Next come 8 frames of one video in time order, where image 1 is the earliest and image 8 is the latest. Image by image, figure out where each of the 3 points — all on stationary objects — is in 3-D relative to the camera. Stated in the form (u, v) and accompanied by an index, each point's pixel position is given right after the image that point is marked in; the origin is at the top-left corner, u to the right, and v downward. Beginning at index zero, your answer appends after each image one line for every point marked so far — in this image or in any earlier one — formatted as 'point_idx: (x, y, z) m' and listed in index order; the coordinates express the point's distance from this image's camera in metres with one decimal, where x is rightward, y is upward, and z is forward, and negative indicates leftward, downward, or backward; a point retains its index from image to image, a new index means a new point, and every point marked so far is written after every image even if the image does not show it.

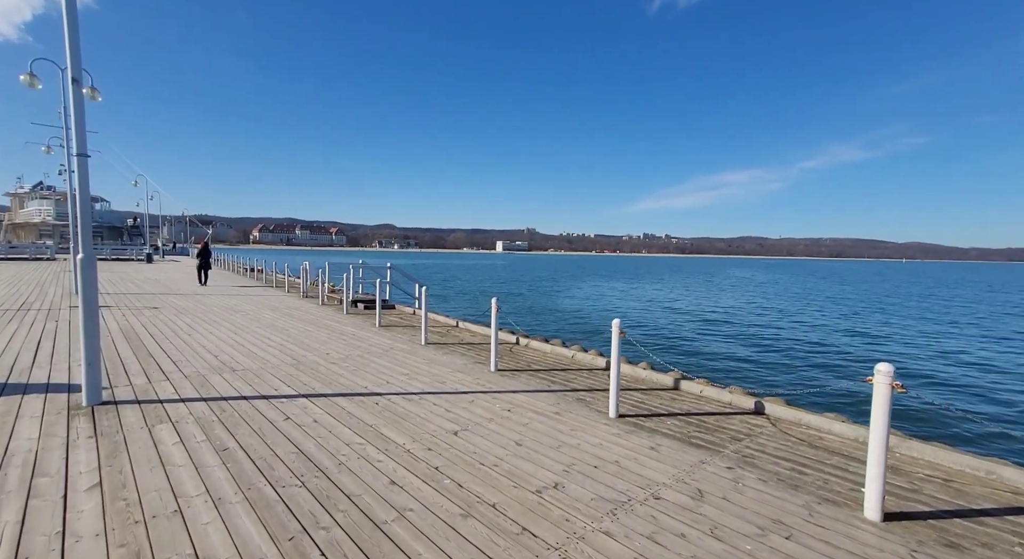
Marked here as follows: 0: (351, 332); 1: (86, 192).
0: (-2.7, -0.9, +9.0) m
1: (-3.7, +0.8, +4.6) m
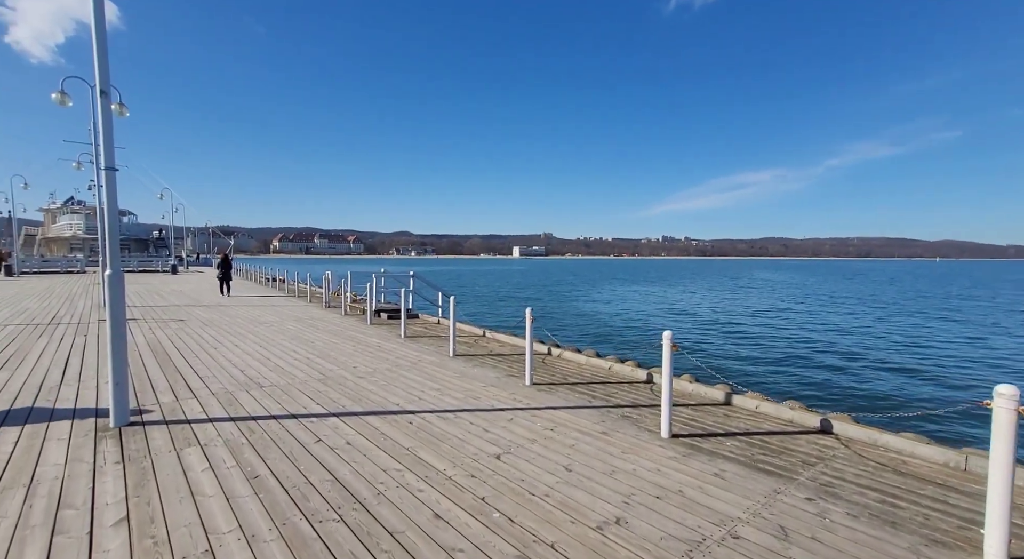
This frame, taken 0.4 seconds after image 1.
0: (-2.3, -1.1, +8.8) m
1: (-3.4, +0.6, +4.5) m
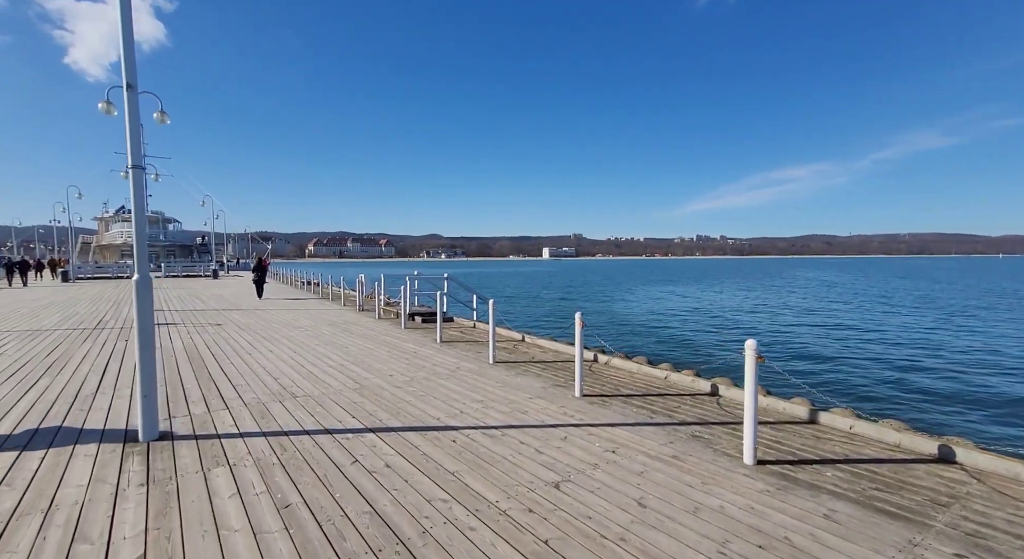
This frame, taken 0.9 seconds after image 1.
0: (-1.6, -1.1, +8.5) m
1: (-3.0, +0.6, +4.3) m
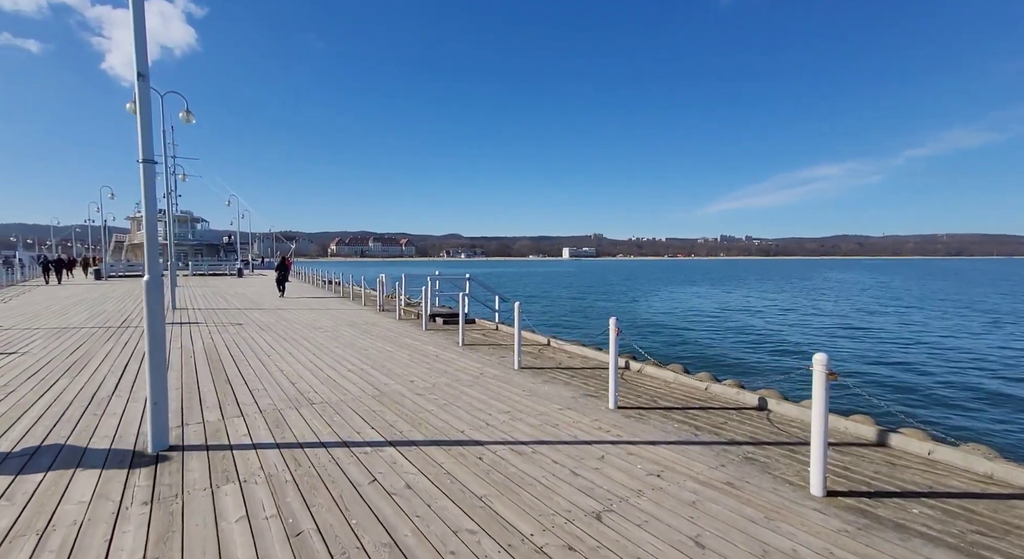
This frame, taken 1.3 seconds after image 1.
0: (-1.2, -1.1, +8.2) m
1: (-2.7, +0.6, +4.0) m
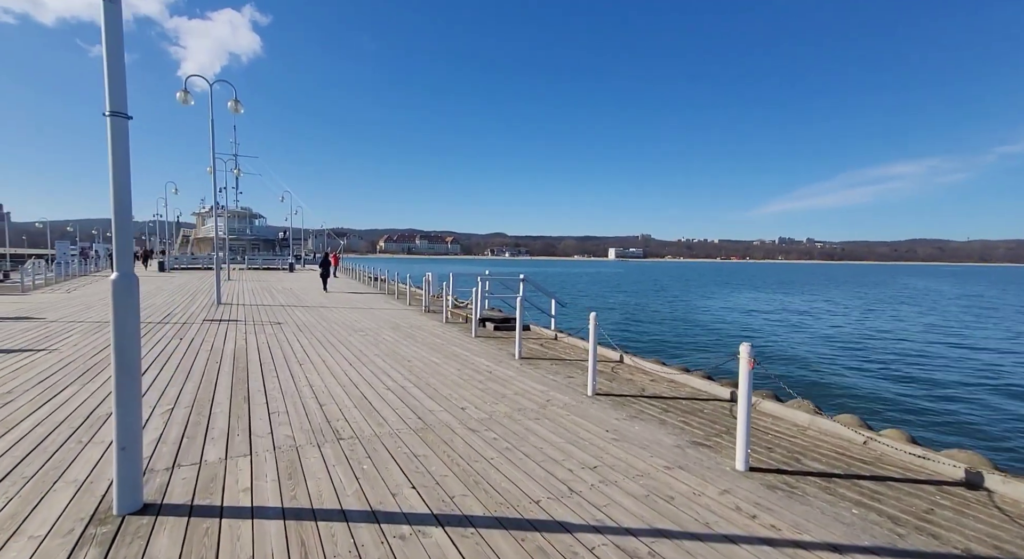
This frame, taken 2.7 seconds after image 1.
0: (-0.3, -1.2, +7.0) m
1: (-2.2, +0.6, +3.0) m
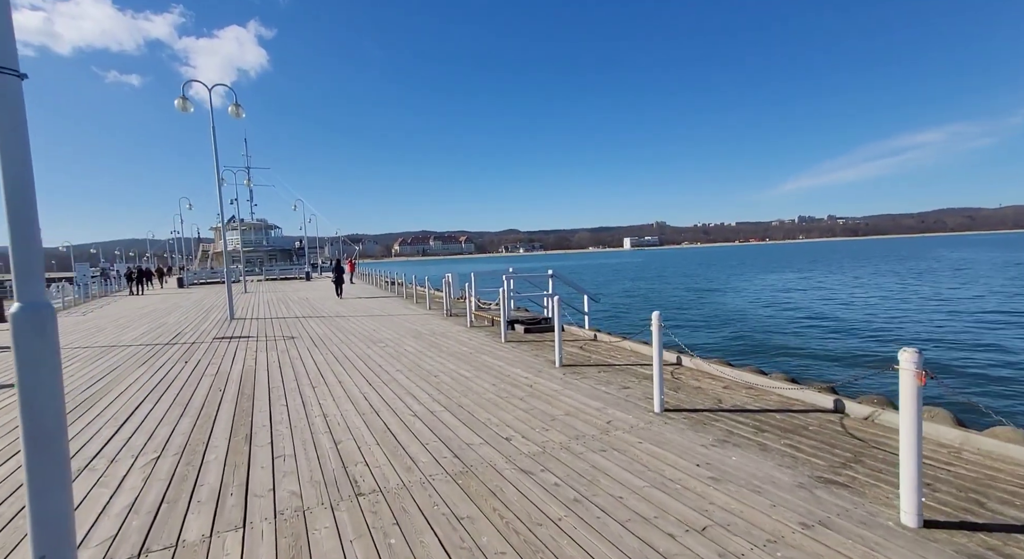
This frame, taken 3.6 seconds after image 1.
0: (+0.1, -1.1, +6.1) m
1: (-1.9, +0.4, +2.1) m
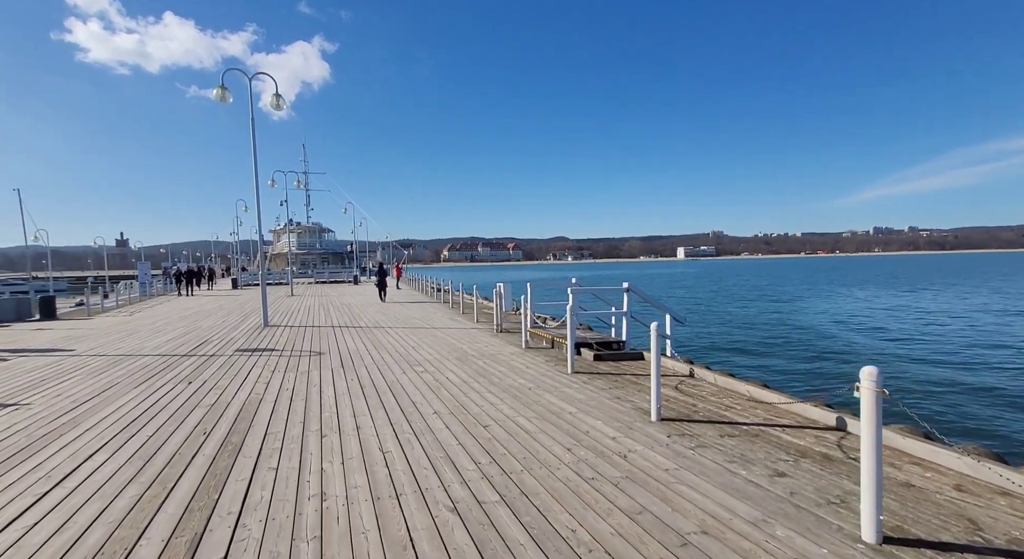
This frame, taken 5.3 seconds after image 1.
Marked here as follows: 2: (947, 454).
0: (+0.8, -1.3, +4.2) m
1: (-1.5, +0.4, +0.4) m
2: (+2.8, -1.1, +3.4) m
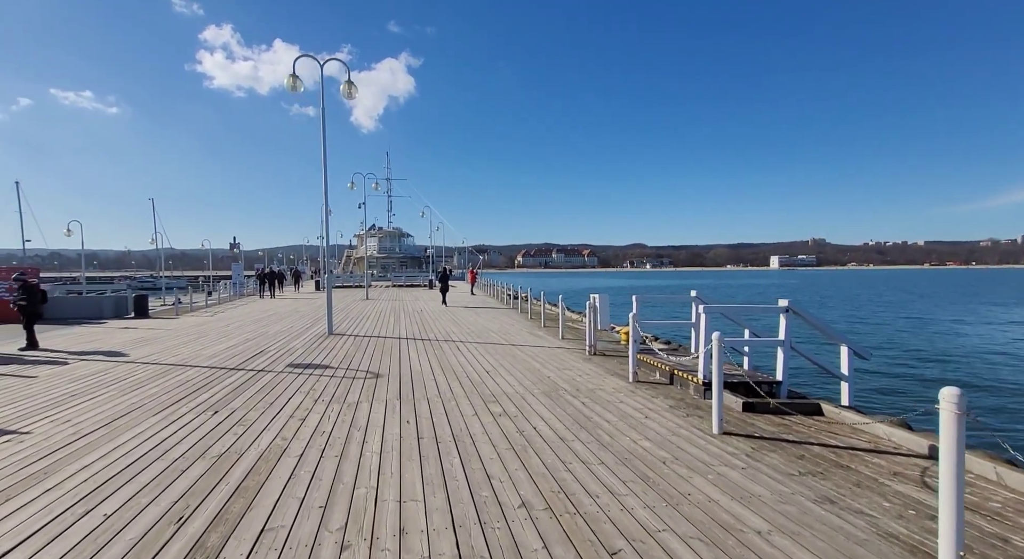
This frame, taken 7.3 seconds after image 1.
0: (+1.5, -1.4, +2.0) m
1: (-1.3, +0.4, -1.5) m
2: (+3.3, -1.3, +0.9) m
